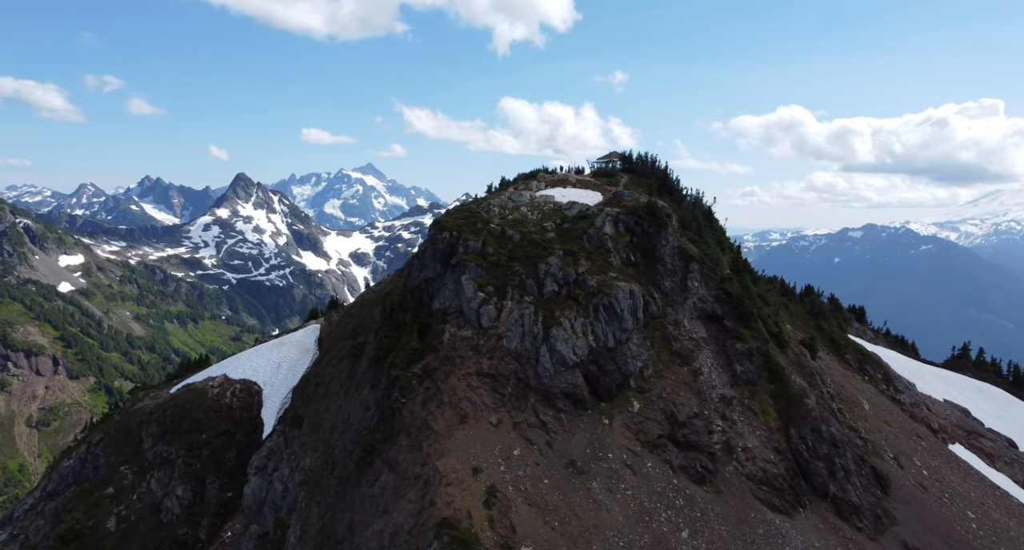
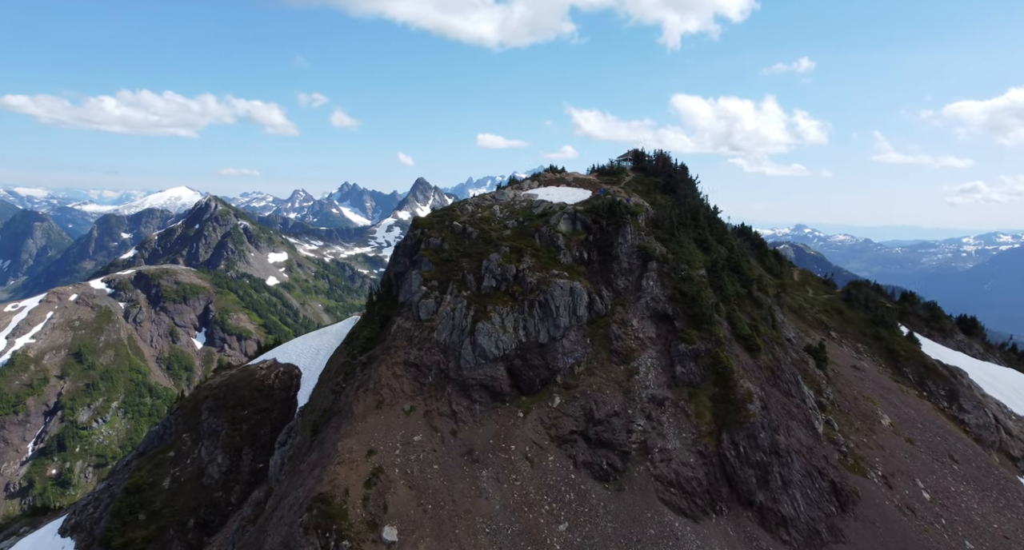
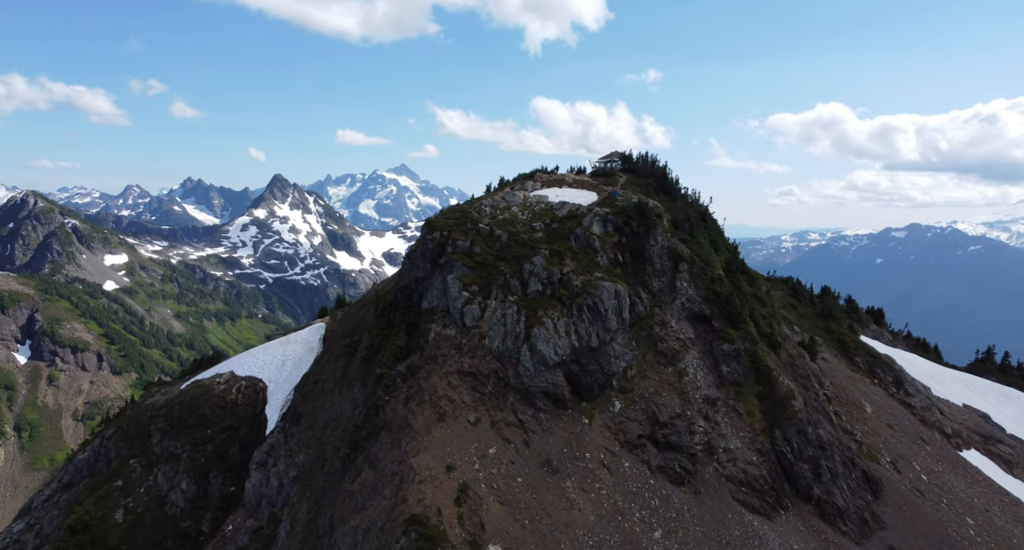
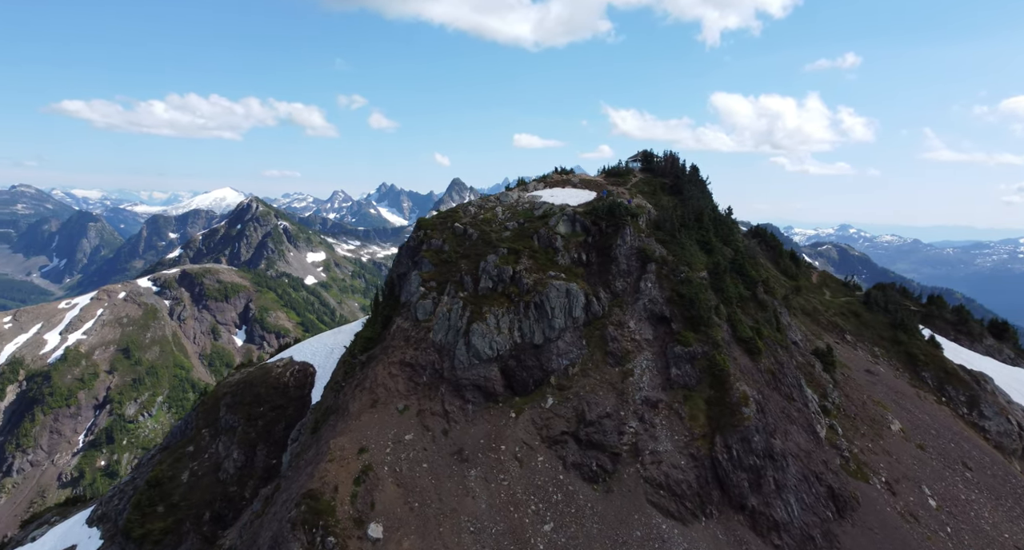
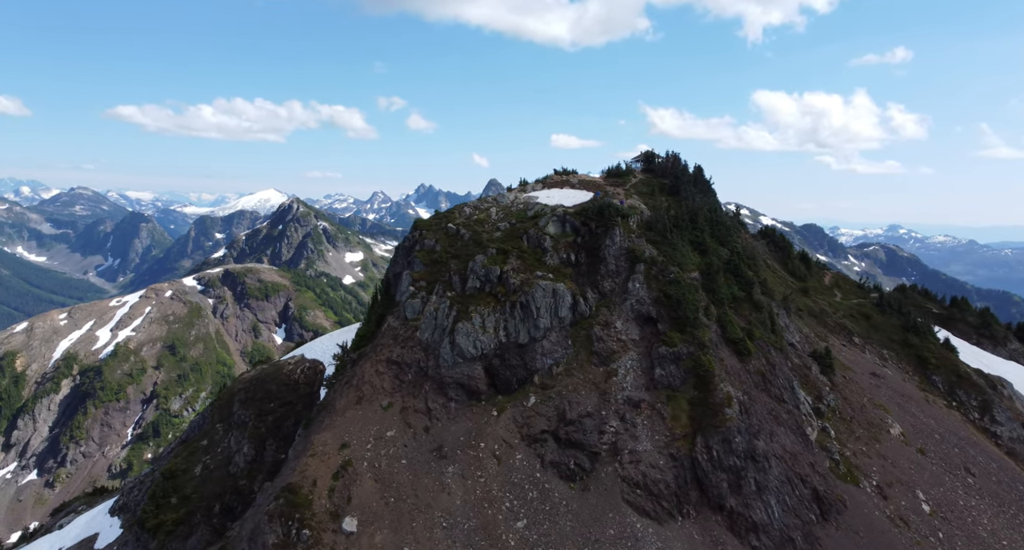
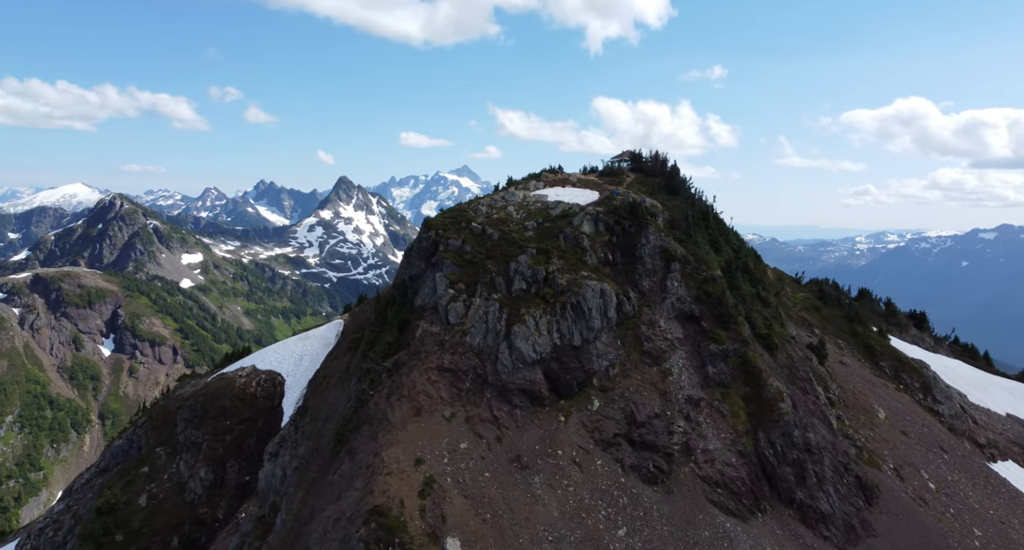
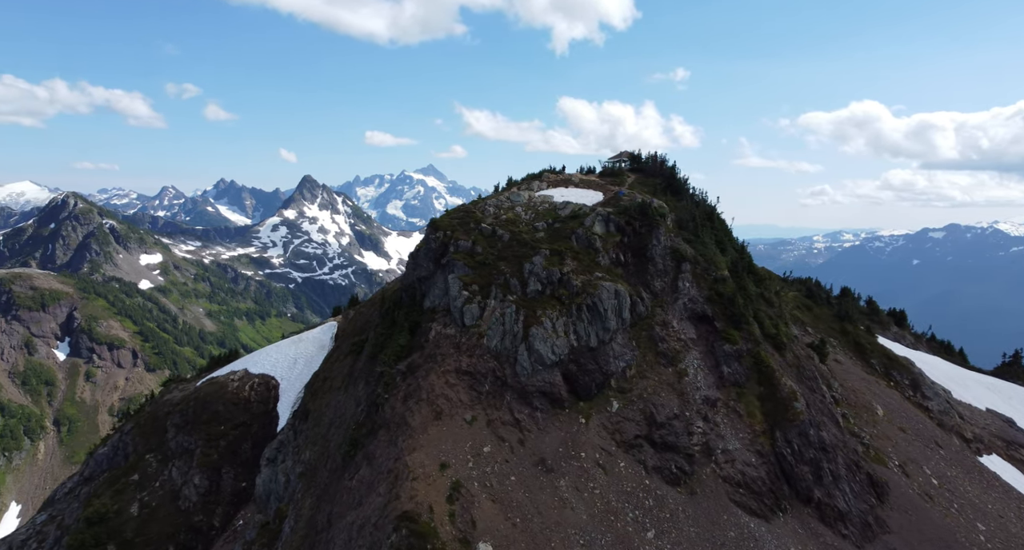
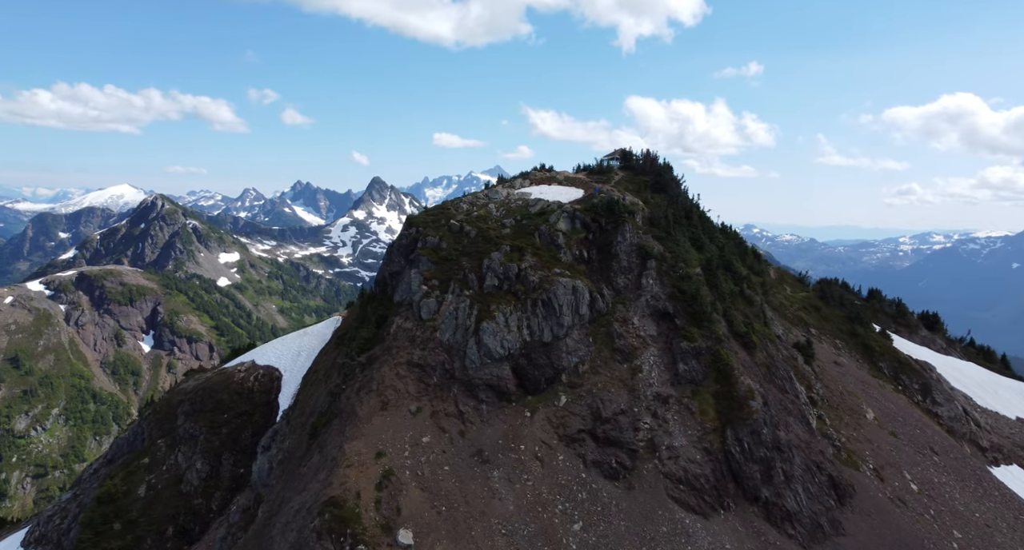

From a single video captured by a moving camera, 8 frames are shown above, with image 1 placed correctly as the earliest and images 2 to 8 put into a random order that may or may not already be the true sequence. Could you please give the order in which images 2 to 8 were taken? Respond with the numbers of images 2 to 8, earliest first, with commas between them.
3, 7, 6, 8, 2, 4, 5
